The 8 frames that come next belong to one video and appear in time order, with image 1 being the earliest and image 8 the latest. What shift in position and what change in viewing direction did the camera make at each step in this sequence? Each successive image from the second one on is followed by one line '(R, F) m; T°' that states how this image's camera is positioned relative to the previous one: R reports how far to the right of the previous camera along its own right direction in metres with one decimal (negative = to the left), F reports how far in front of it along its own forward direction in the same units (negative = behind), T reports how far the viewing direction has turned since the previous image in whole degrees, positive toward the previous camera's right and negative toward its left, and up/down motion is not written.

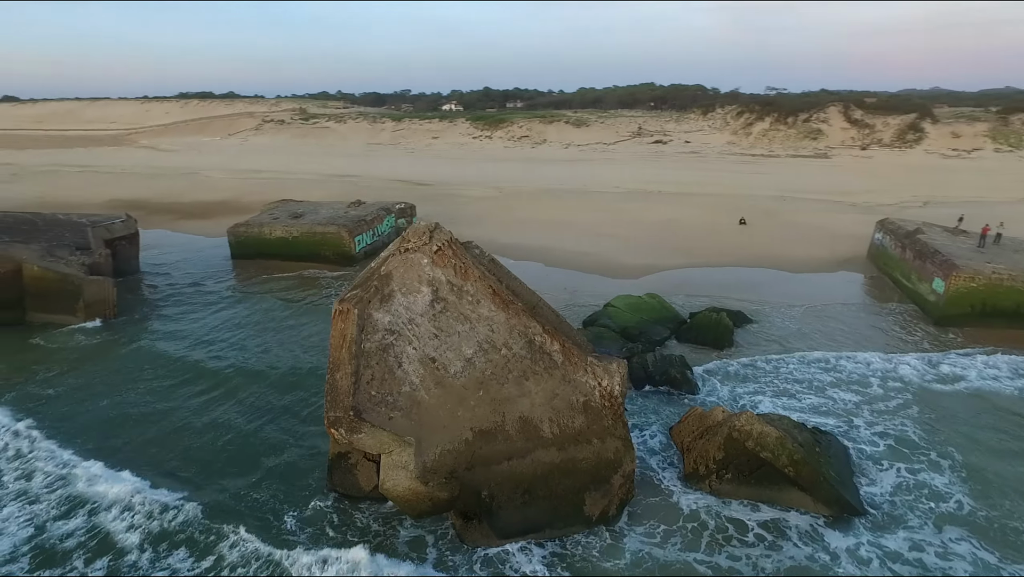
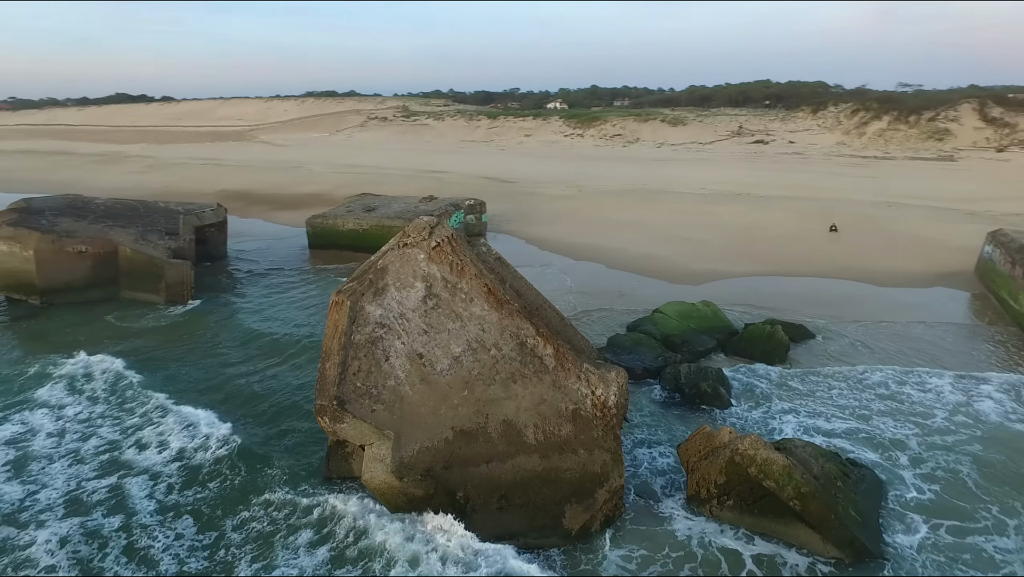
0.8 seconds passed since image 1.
(+0.9, +0.2) m; -9°
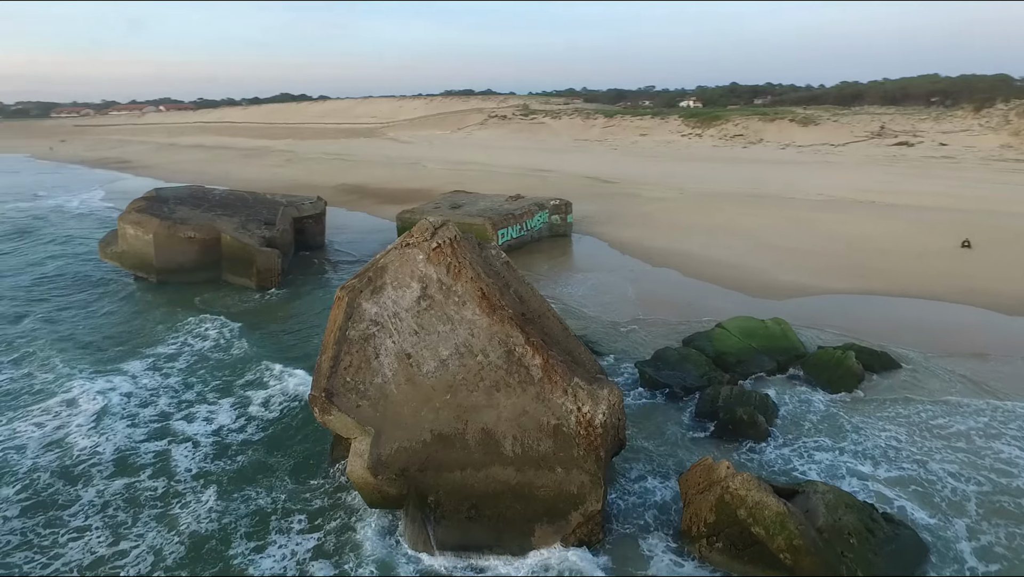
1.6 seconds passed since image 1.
(+1.1, +0.3) m; -12°
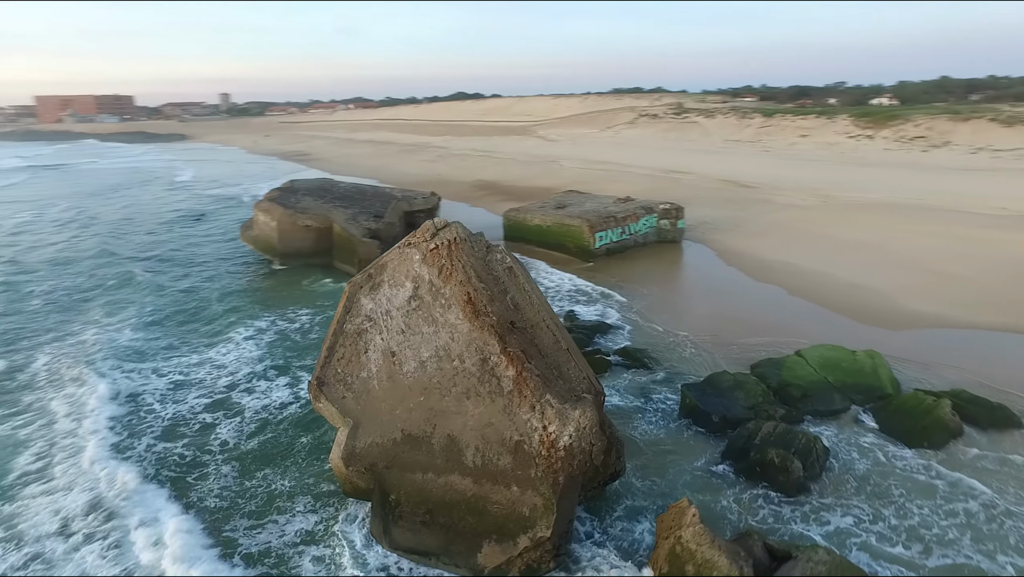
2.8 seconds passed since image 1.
(+1.4, +0.3) m; -15°
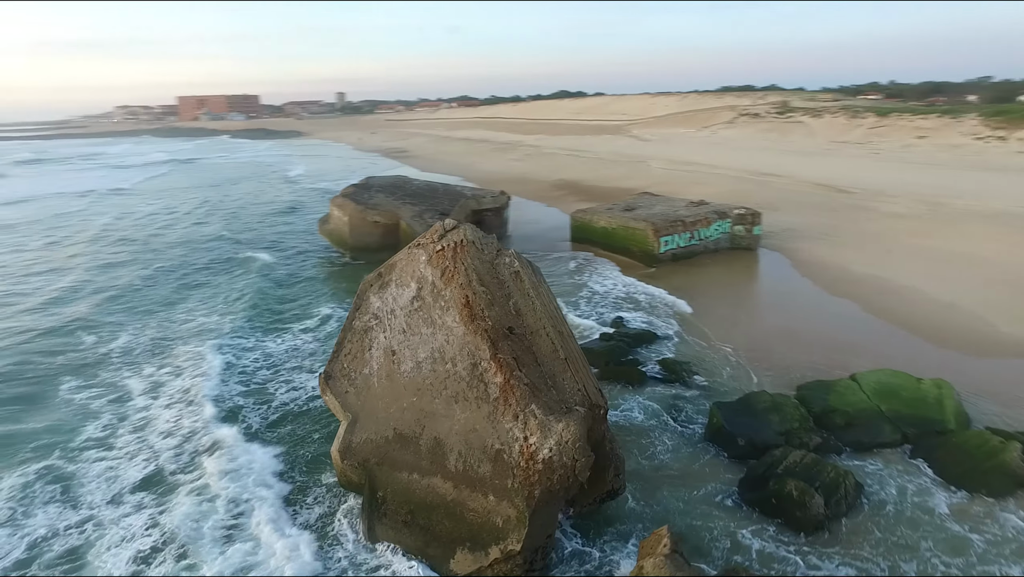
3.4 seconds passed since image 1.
(+0.8, +0.2) m; -9°
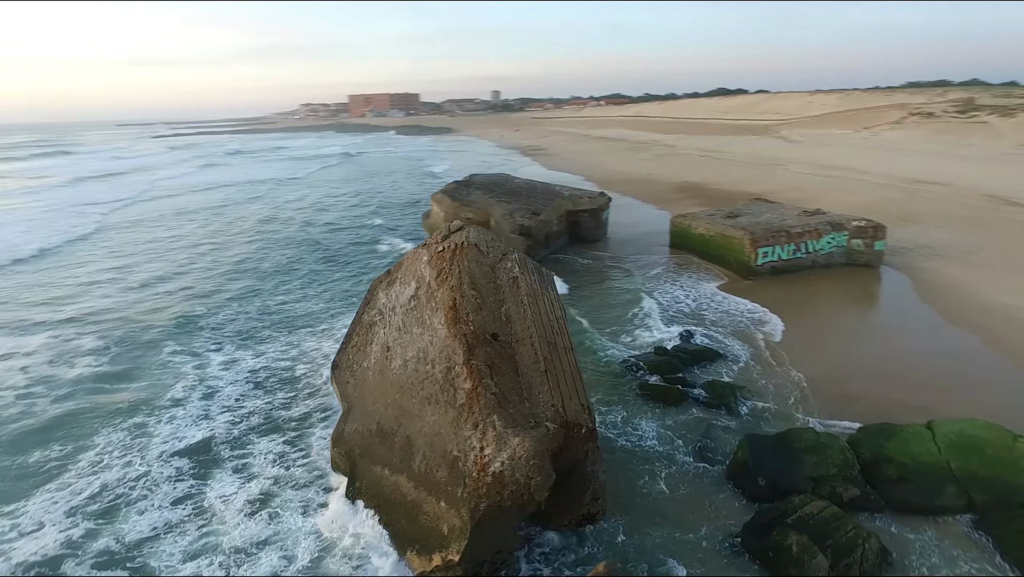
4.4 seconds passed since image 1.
(+1.3, +0.3) m; -13°
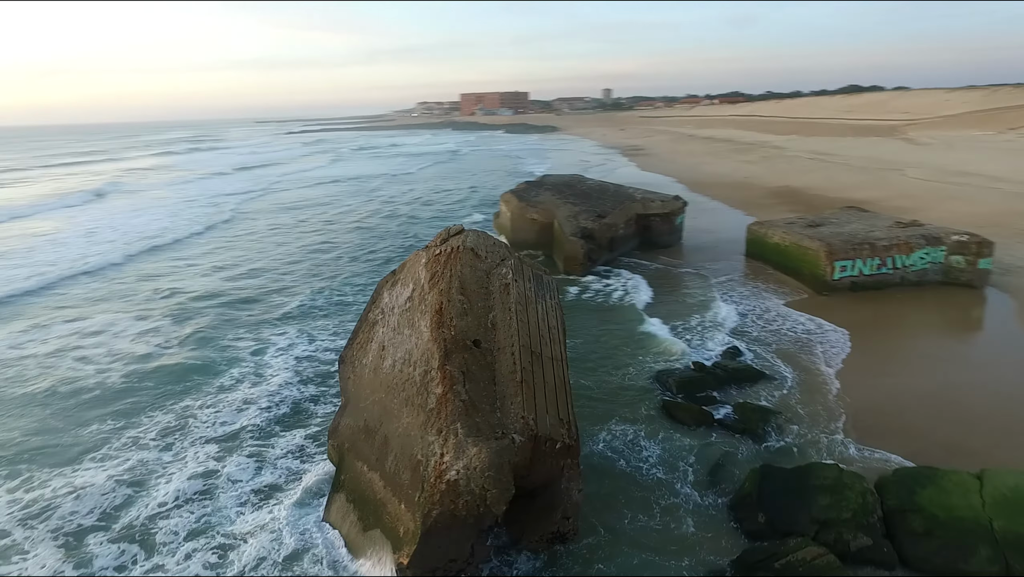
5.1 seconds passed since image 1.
(+1.0, +0.2) m; -10°
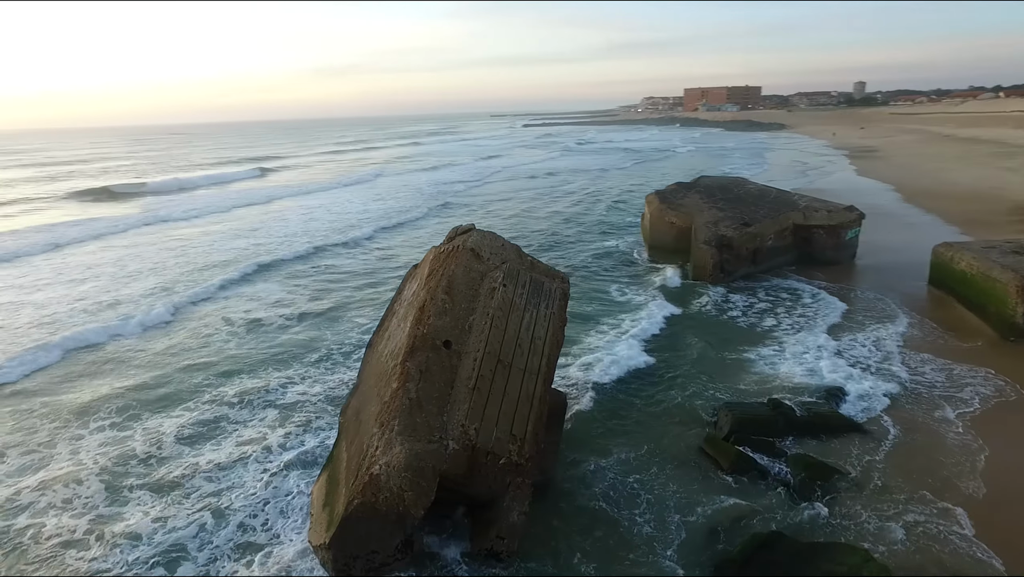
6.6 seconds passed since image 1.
(+1.8, +0.5) m; -19°
